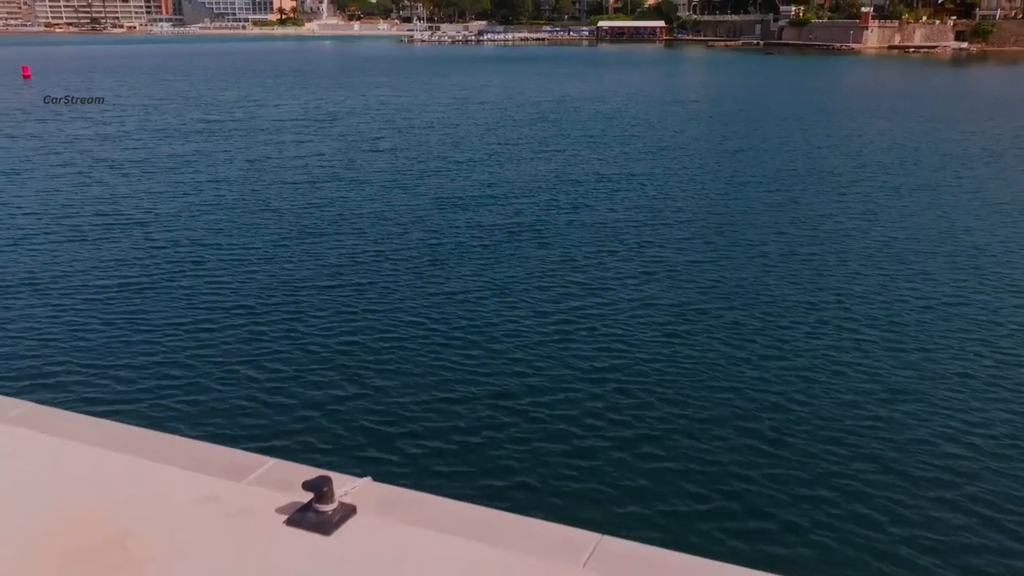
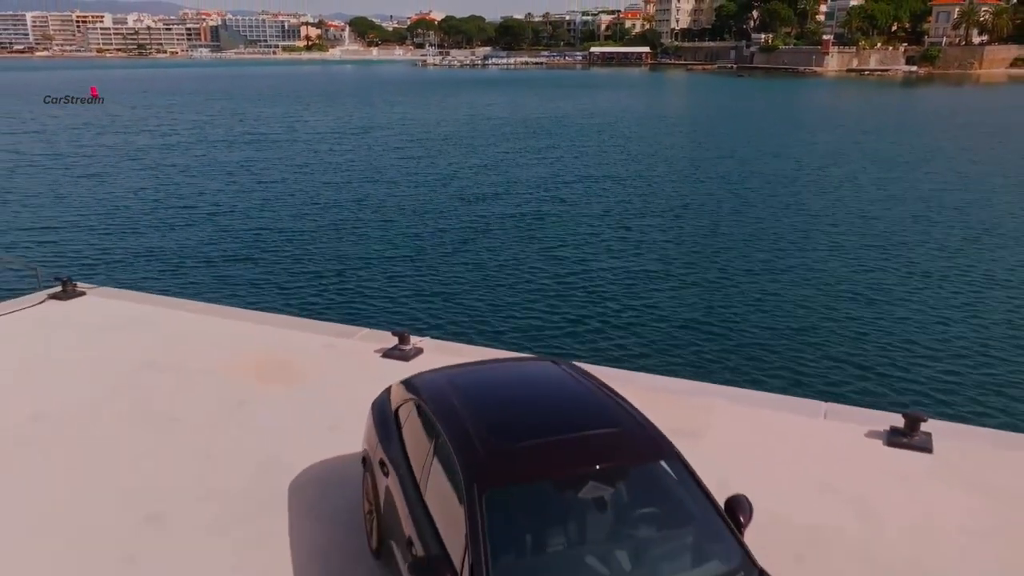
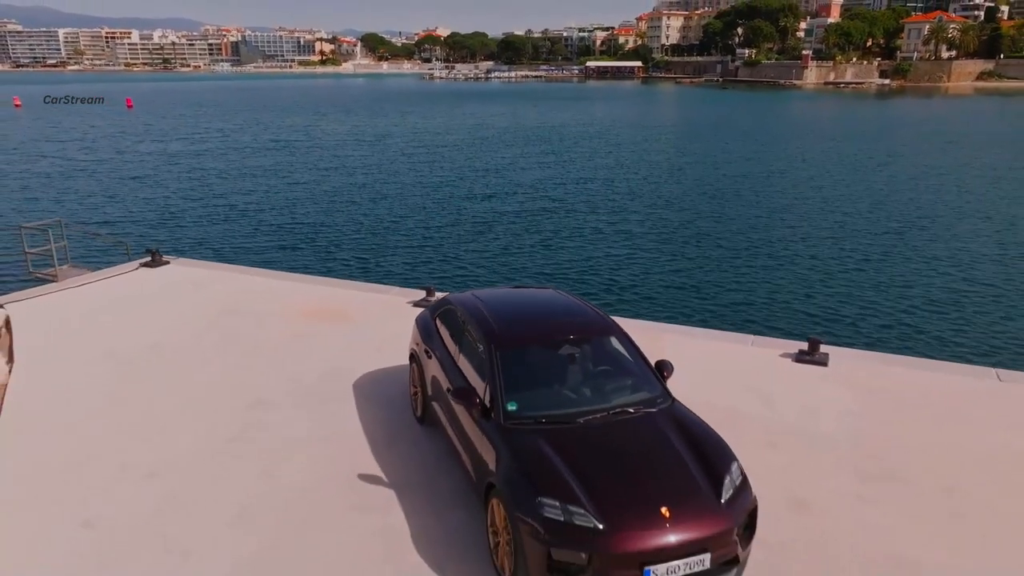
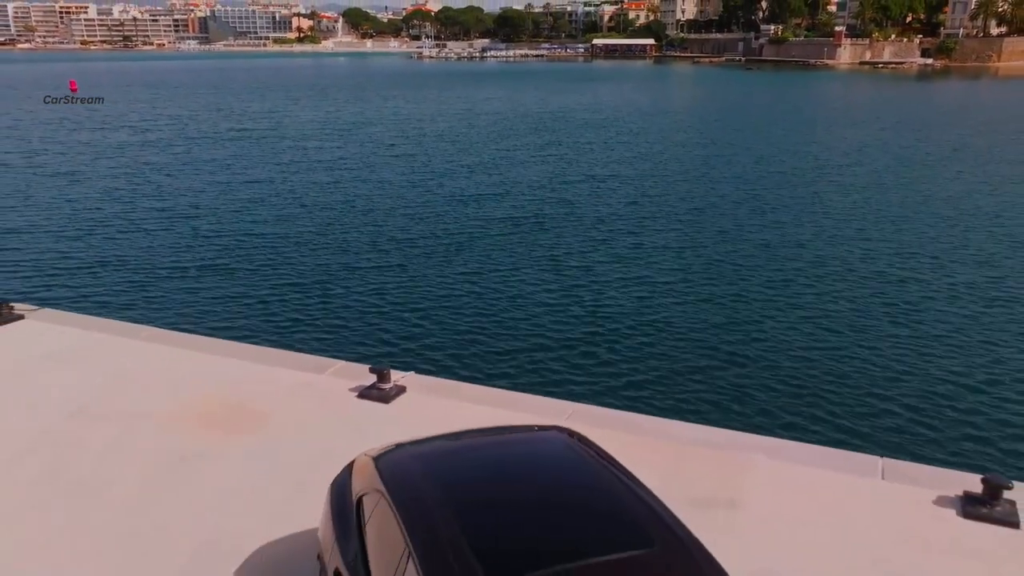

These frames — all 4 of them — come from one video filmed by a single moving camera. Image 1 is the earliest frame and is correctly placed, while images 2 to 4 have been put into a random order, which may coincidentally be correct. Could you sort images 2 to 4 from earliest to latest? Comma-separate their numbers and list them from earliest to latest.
4, 2, 3
